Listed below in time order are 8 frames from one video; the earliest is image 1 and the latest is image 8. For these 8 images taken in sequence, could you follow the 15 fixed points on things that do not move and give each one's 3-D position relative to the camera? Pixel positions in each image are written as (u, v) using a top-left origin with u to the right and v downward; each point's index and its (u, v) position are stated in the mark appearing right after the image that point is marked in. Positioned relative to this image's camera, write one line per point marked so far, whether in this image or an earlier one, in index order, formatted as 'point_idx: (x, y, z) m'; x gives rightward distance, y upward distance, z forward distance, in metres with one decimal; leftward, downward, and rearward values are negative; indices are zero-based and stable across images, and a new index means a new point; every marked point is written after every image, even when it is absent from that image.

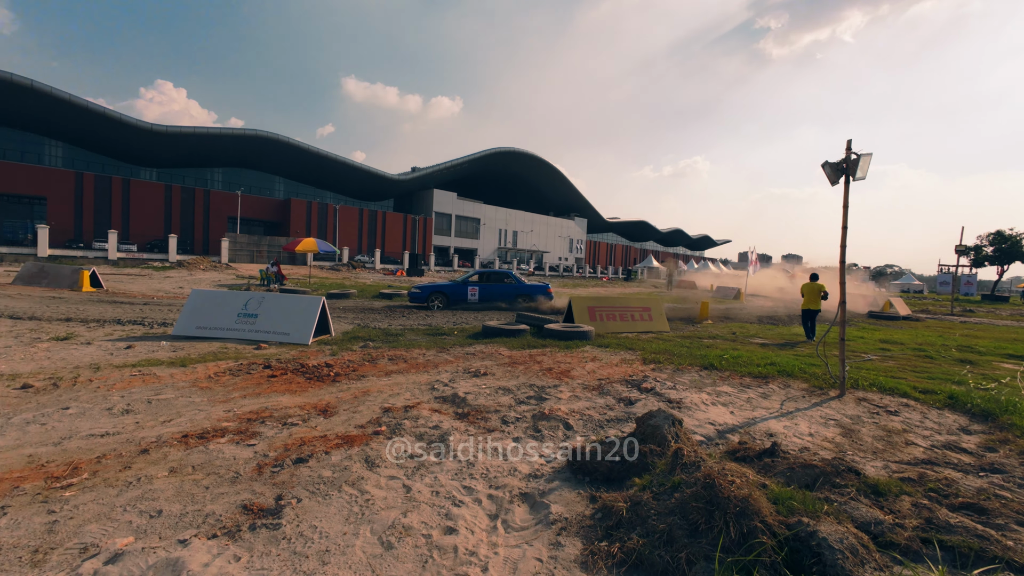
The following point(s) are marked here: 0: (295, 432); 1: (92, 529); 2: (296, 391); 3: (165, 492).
0: (-2.3, -1.6, +4.6) m
1: (-2.8, -1.6, +2.8) m
2: (-3.1, -1.5, +6.0) m
3: (-2.7, -1.6, +3.3) m
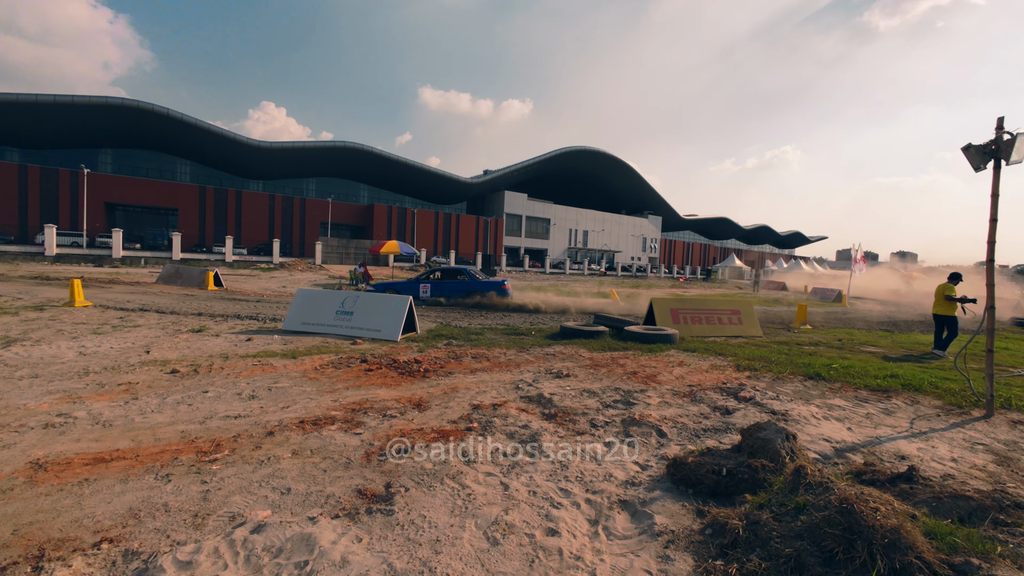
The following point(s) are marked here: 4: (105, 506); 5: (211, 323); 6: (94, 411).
0: (-1.3, -1.6, +4.9) m
1: (-2.1, -1.6, +3.2) m
2: (-1.8, -1.5, +6.4) m
3: (-1.9, -1.6, +3.7) m
4: (-3.0, -1.6, +3.1) m
5: (-7.6, -0.8, +10.6) m
6: (-4.8, -1.4, +4.8) m
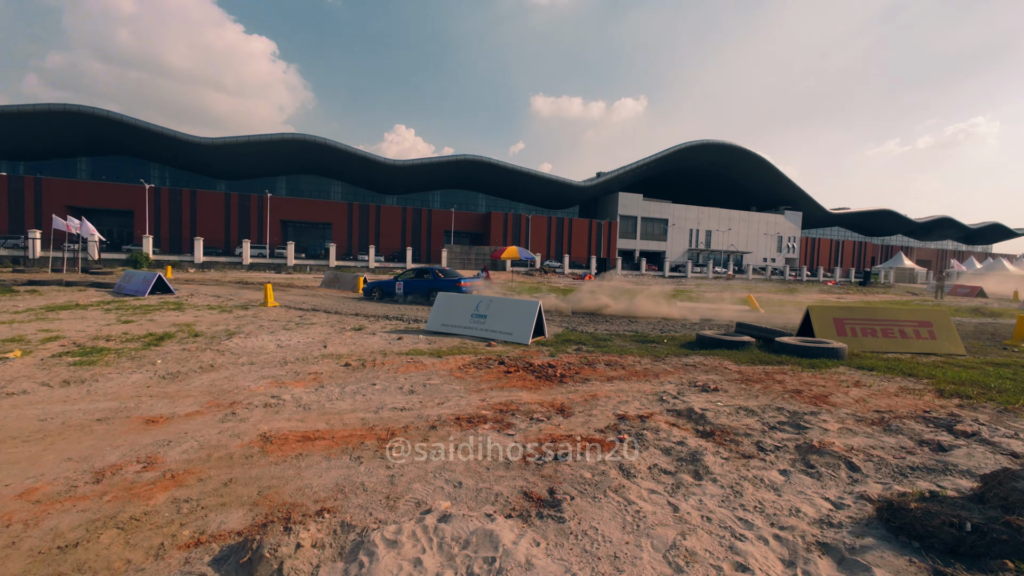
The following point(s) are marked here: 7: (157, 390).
0: (+0.4, -1.6, +4.9) m
1: (-0.8, -1.7, +3.5) m
2: (+0.3, -1.5, +6.5) m
3: (-0.5, -1.6, +3.9) m
4: (-1.7, -1.6, +3.6) m
5: (-4.1, -1.0, +12.1) m
6: (-3.0, -1.5, +5.8) m
7: (-4.9, -1.4, +5.8) m
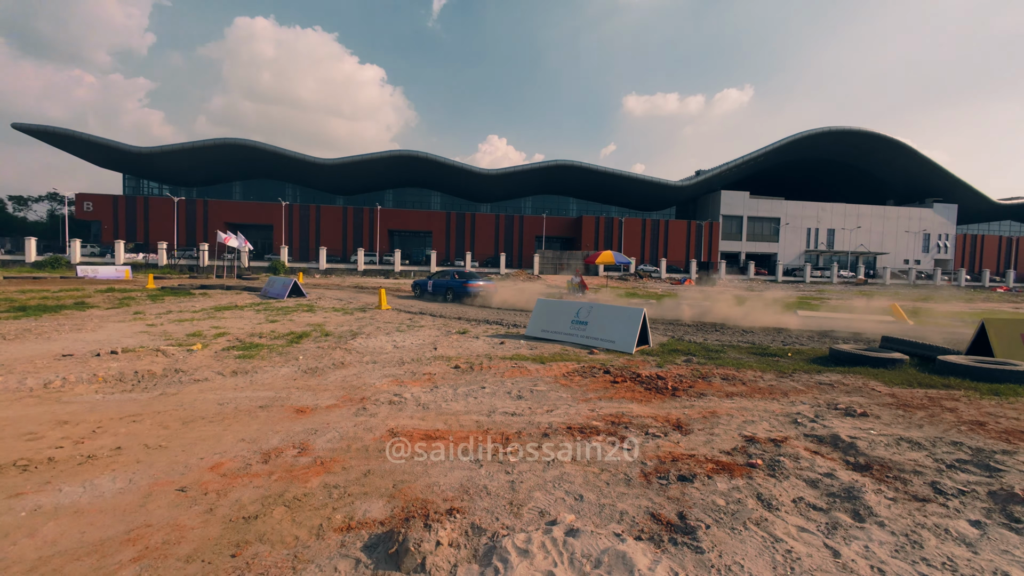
0: (+1.6, -1.7, +4.6) m
1: (+0.2, -1.7, +3.5) m
2: (+1.9, -1.7, +6.2) m
3: (+0.6, -1.7, +3.8) m
4: (-0.6, -1.7, +3.8) m
5: (-1.3, -1.1, +12.6) m
6: (-1.4, -1.6, +6.2) m
7: (-3.3, -1.5, +6.6) m
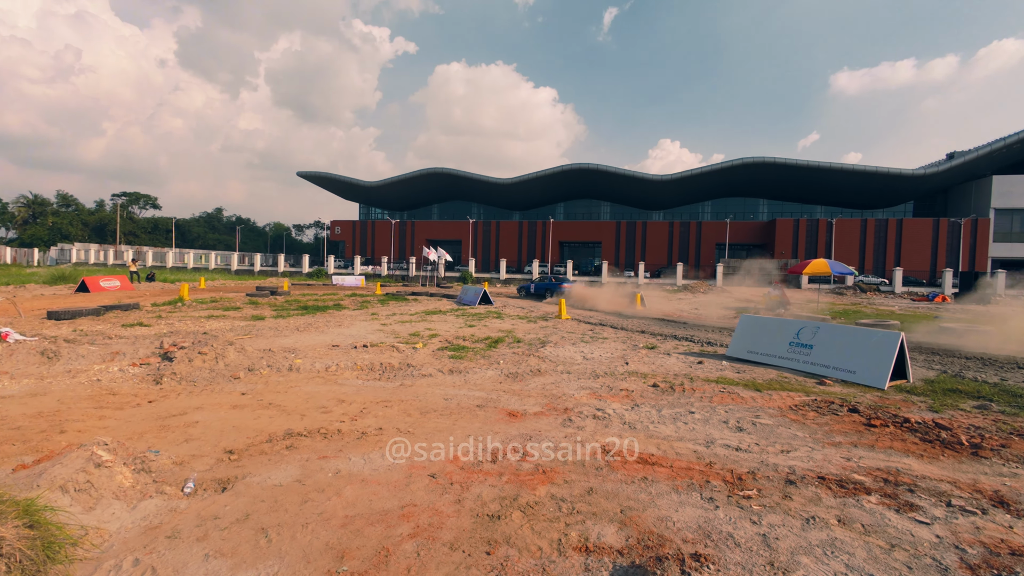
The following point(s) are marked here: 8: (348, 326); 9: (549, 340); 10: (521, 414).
0: (+3.7, -1.9, +3.4) m
1: (+2.0, -1.8, +2.8) m
2: (+4.6, -1.9, +4.7) m
3: (+2.4, -1.9, +3.0) m
4: (+1.3, -1.8, +3.4) m
5: (+4.1, -1.5, +11.8) m
6: (+1.5, -1.7, +5.9) m
7: (-0.1, -1.6, +7.0) m
8: (-5.3, -1.2, +13.7) m
9: (+1.0, -1.4, +11.8) m
10: (+0.1, -1.7, +5.7) m
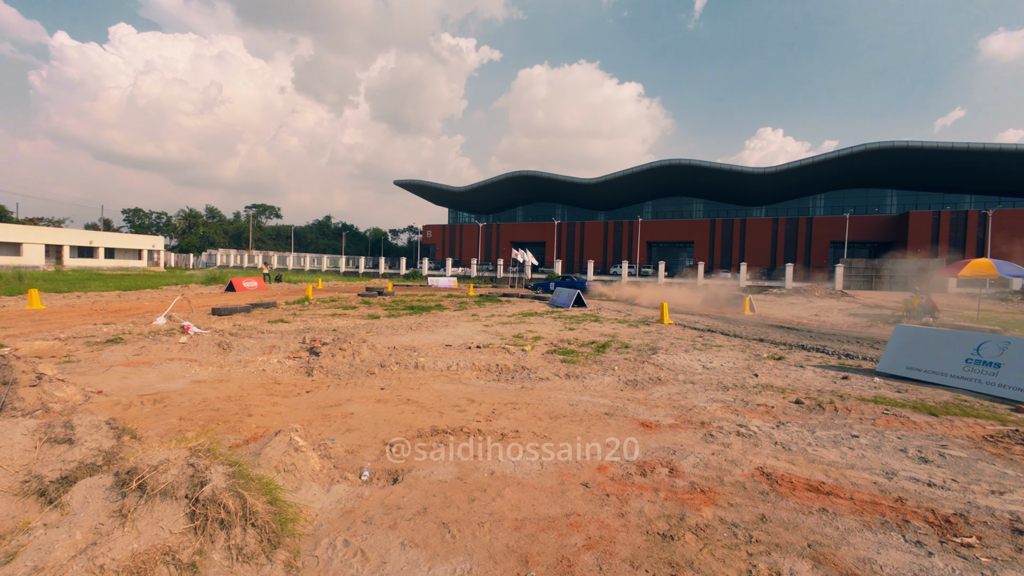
0: (+4.9, -2.0, +2.5) m
1: (+3.1, -1.9, +2.3) m
2: (+6.0, -2.0, +3.7) m
3: (+3.6, -1.9, +2.4) m
4: (+2.6, -1.9, +3.0) m
5: (+6.9, -1.6, +10.7) m
6: (+3.2, -1.8, +5.4) m
7: (+1.9, -1.7, +6.8) m
8: (-1.9, -1.3, +14.3) m
9: (+3.9, -1.5, +11.3) m
10: (+1.9, -1.8, +5.5) m
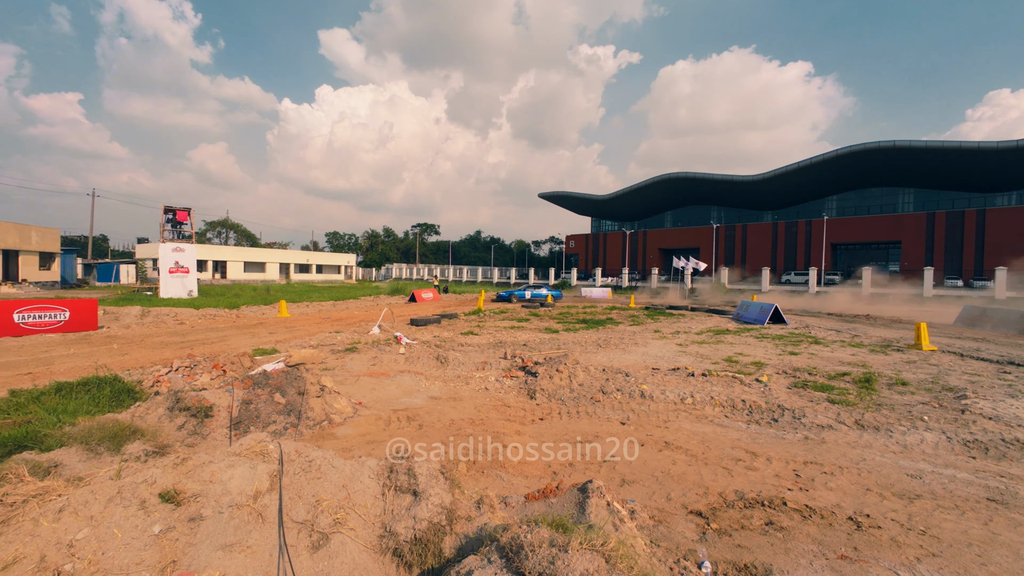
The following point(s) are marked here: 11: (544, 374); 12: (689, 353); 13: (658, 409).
0: (+6.9, -2.1, -0.4) m
1: (+5.1, -2.1, 0.0) m
2: (+8.3, -2.2, +0.4) m
3: (+5.6, -2.1, -0.1) m
4: (+4.8, -2.1, +0.8) m
5: (+11.3, -1.9, +6.9) m
6: (+6.2, -2.0, +3.0) m
7: (+5.4, -2.0, +4.7) m
8: (+4.1, -1.7, +13.1) m
9: (+8.6, -1.9, +8.3) m
10: (+4.9, -2.0, +3.4) m
11: (+0.6, -1.6, +8.0) m
12: (+4.9, -1.8, +11.8) m
13: (+2.3, -1.9, +6.6) m
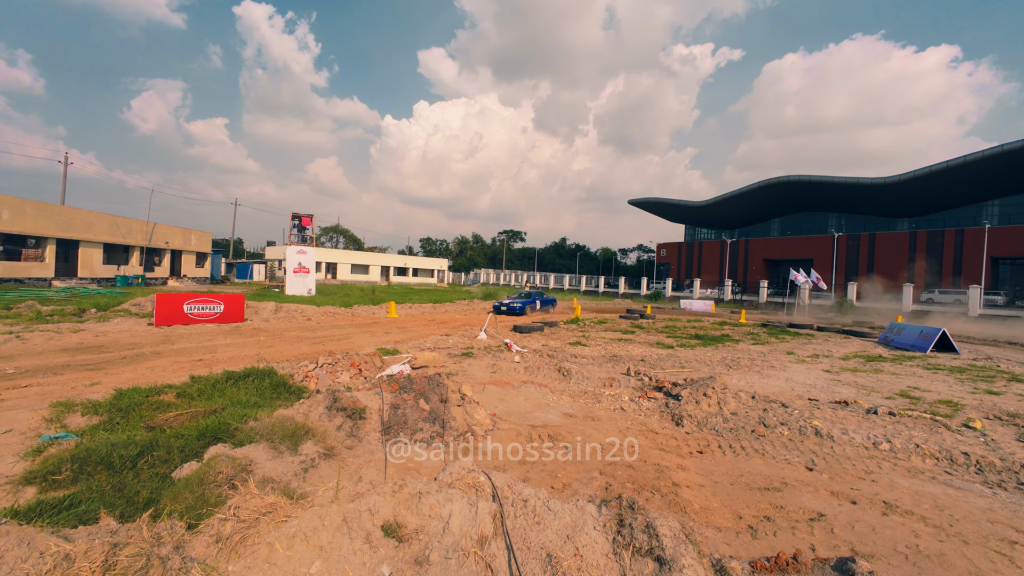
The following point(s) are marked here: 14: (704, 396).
0: (+7.5, -2.4, -2.3) m
1: (+5.8, -2.3, -1.6) m
2: (+9.0, -2.5, -1.8) m
3: (+6.3, -2.3, -1.7) m
4: (+5.7, -2.3, -0.7) m
5: (+13.2, -2.5, +4.0) m
6: (+7.5, -2.3, +1.1) m
7: (+7.0, -2.3, +3.0) m
8: (+7.3, -2.2, +11.4) m
9: (+10.9, -2.4, +5.9) m
10: (+6.3, -2.3, +1.8) m
11: (+2.9, -1.8, +7.1) m
12: (+7.9, -2.2, +10.1) m
13: (+4.3, -2.1, +5.4) m
14: (+3.2, -1.8, +7.0) m
